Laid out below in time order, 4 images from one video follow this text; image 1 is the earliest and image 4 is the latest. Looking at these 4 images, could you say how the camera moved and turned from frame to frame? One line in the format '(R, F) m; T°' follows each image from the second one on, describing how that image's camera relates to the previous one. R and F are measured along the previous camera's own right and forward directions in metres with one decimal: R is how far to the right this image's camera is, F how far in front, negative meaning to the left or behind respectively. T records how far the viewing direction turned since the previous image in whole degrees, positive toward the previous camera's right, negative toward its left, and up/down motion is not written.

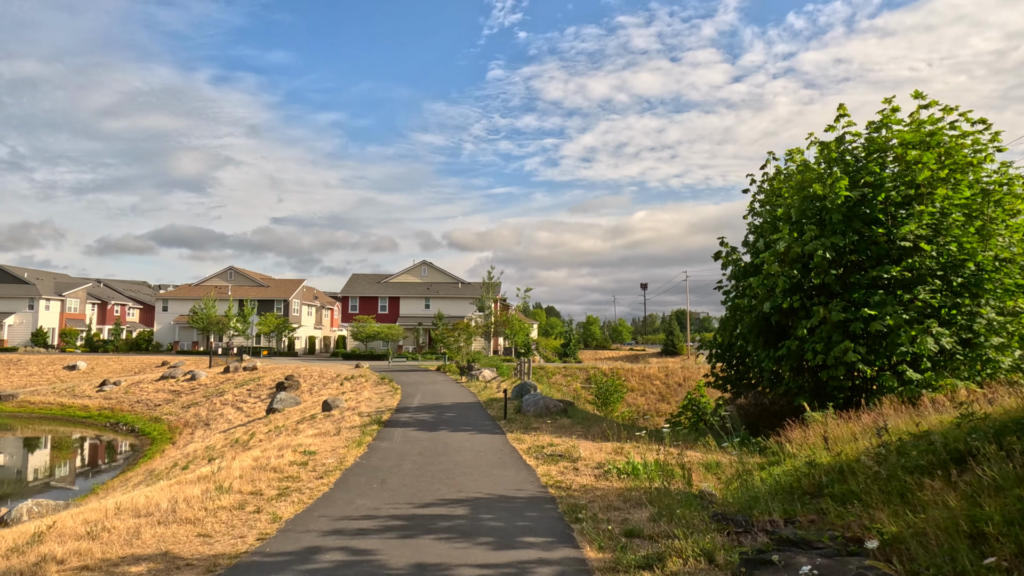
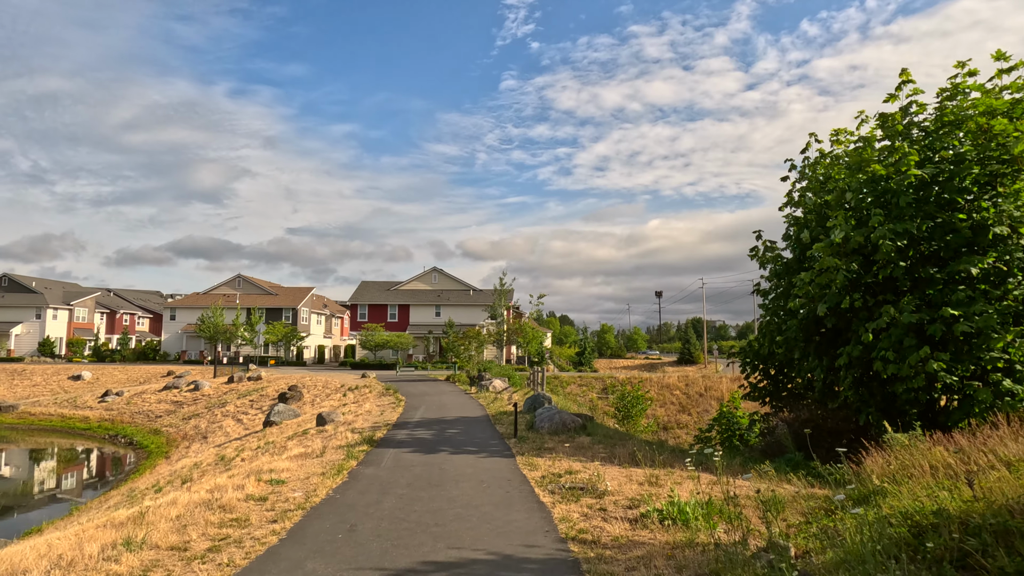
(+0.1, +1.8) m; -1°
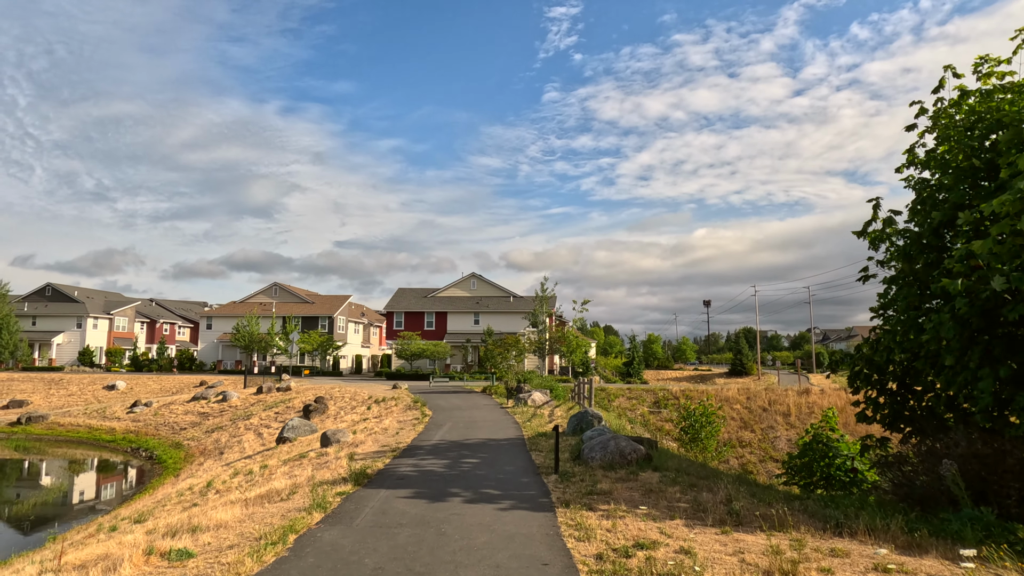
(+0.1, +3.2) m; -4°
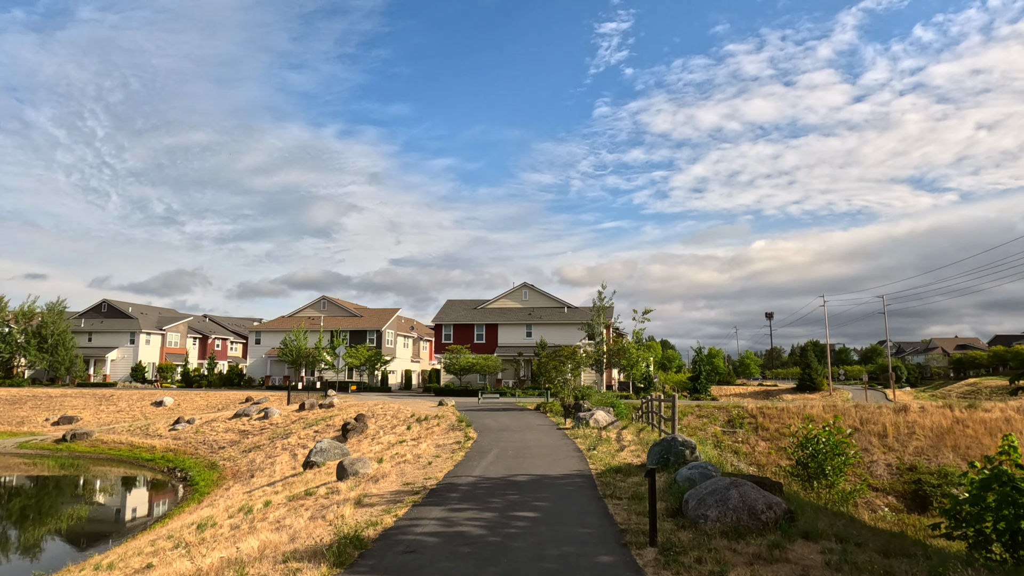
(-0.1, +3.3) m; -4°
